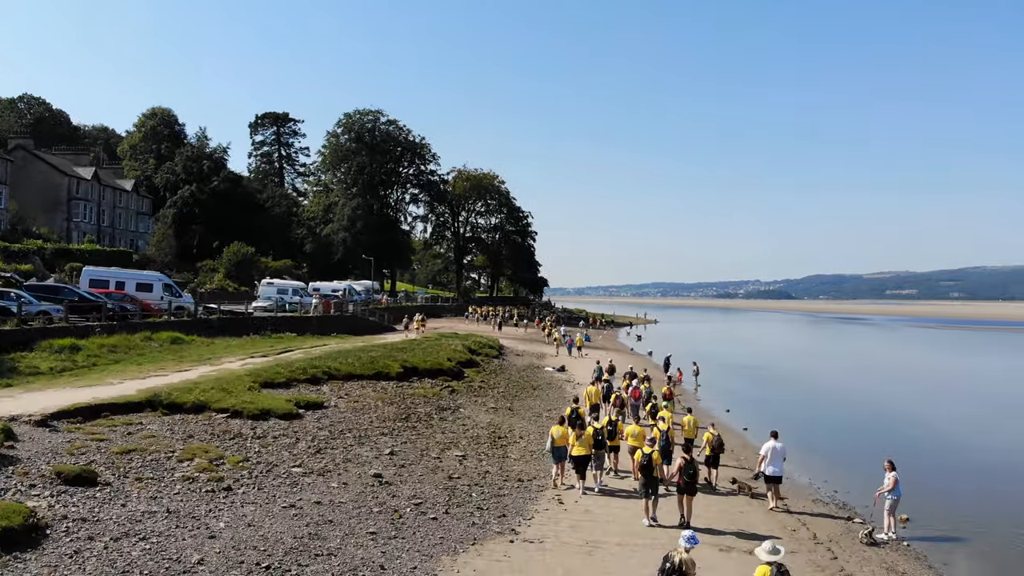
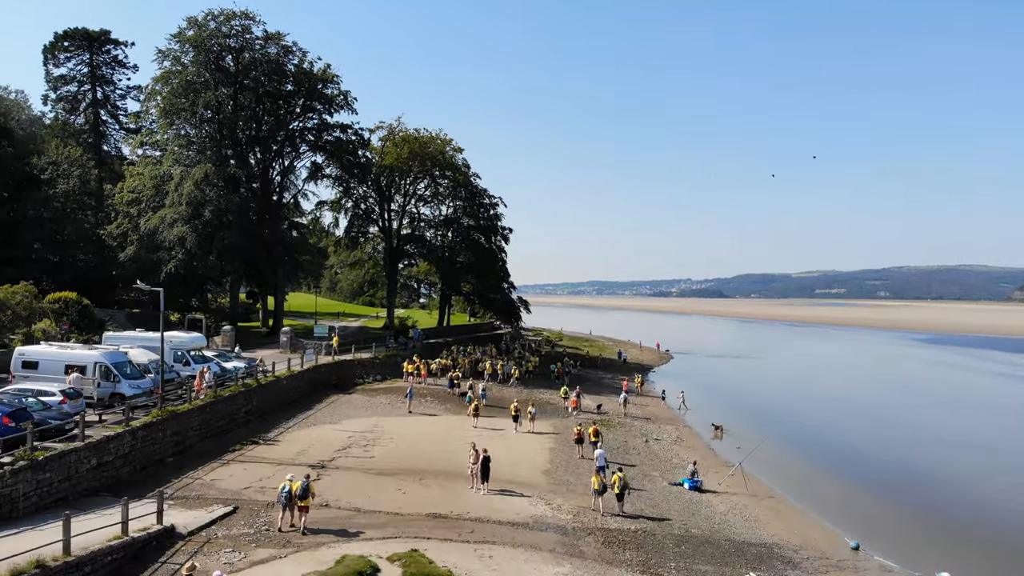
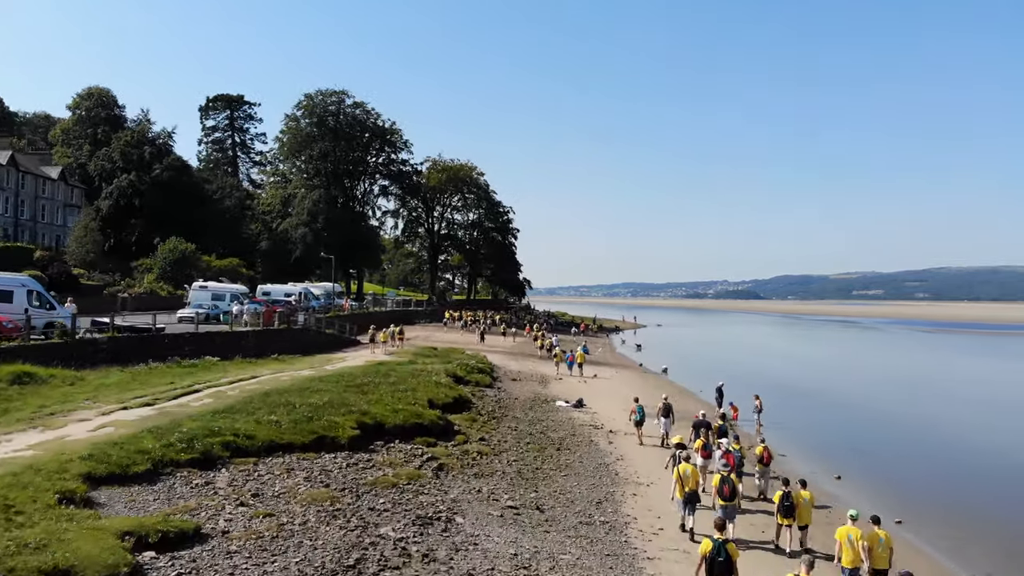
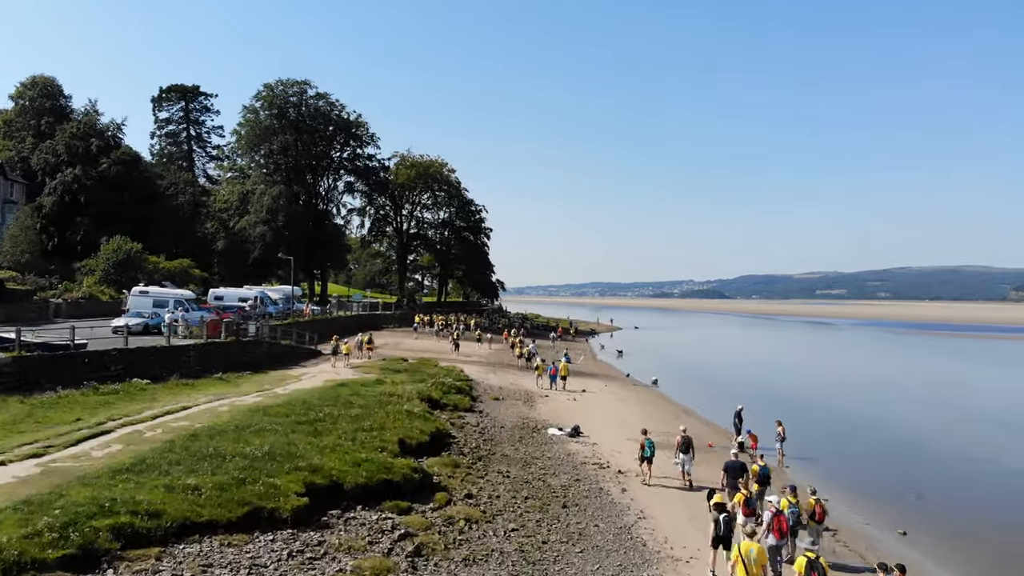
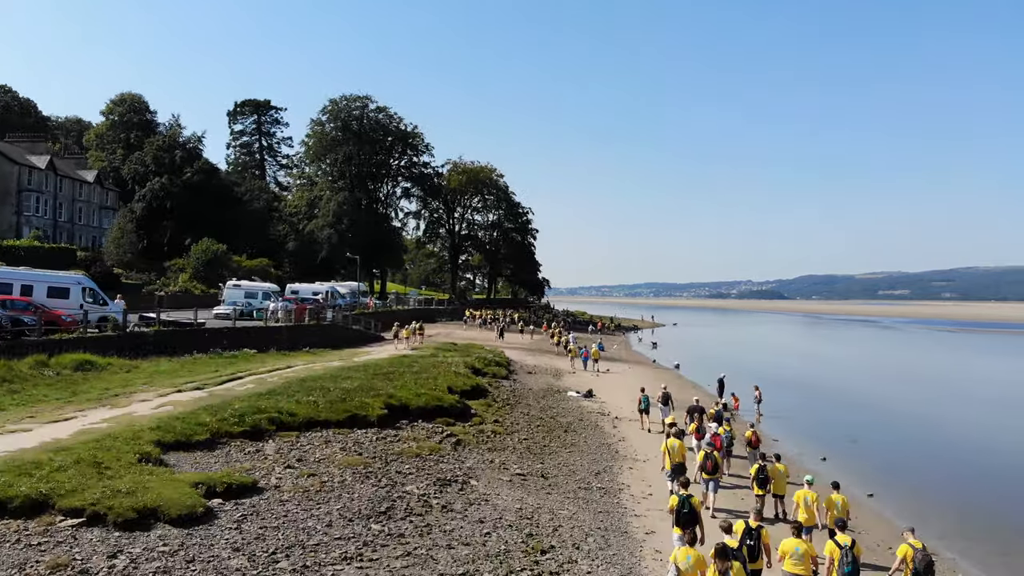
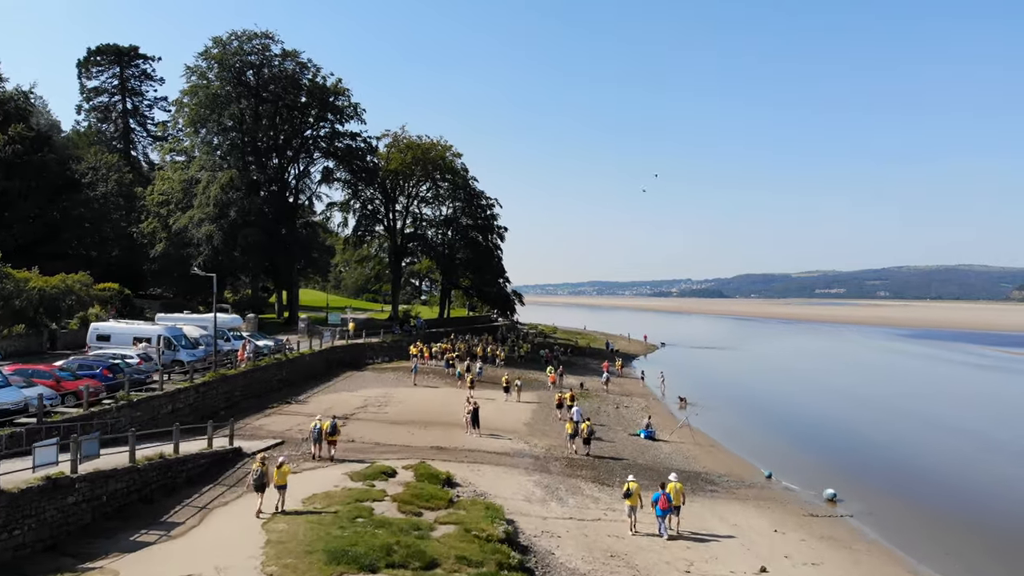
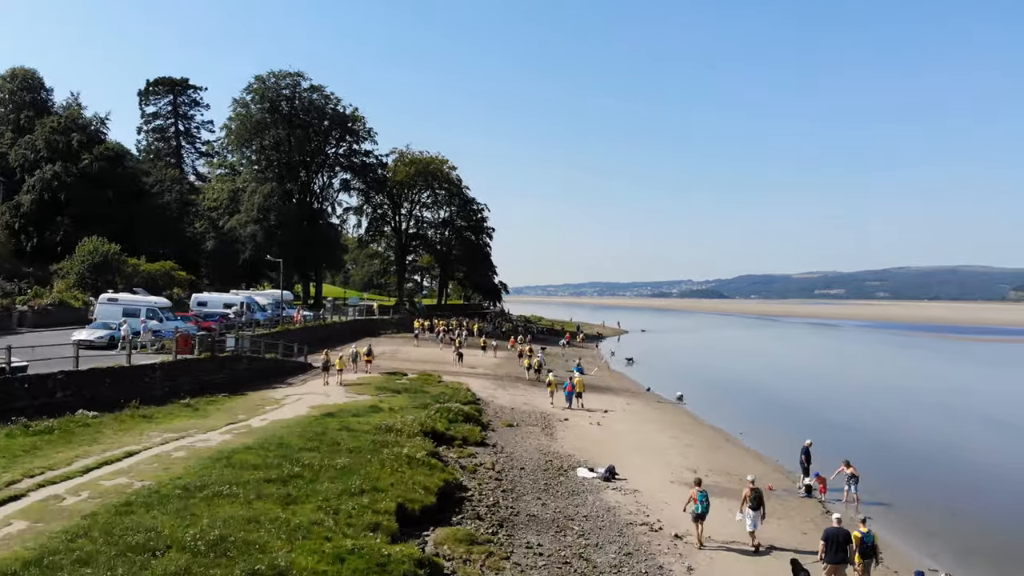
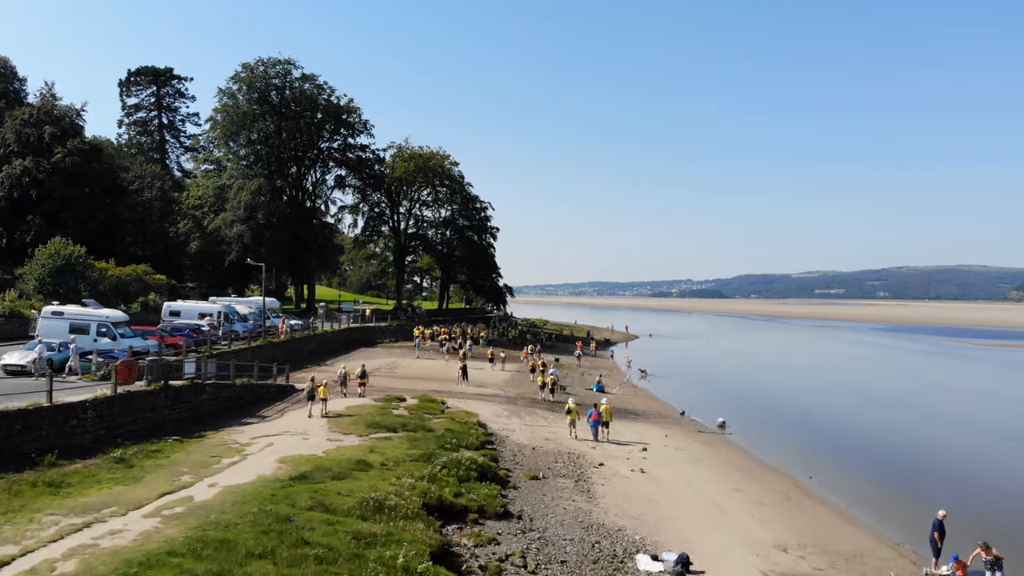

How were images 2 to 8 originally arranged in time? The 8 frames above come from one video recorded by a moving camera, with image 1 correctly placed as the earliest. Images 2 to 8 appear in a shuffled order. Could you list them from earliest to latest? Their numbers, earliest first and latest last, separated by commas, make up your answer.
5, 3, 4, 7, 8, 6, 2
